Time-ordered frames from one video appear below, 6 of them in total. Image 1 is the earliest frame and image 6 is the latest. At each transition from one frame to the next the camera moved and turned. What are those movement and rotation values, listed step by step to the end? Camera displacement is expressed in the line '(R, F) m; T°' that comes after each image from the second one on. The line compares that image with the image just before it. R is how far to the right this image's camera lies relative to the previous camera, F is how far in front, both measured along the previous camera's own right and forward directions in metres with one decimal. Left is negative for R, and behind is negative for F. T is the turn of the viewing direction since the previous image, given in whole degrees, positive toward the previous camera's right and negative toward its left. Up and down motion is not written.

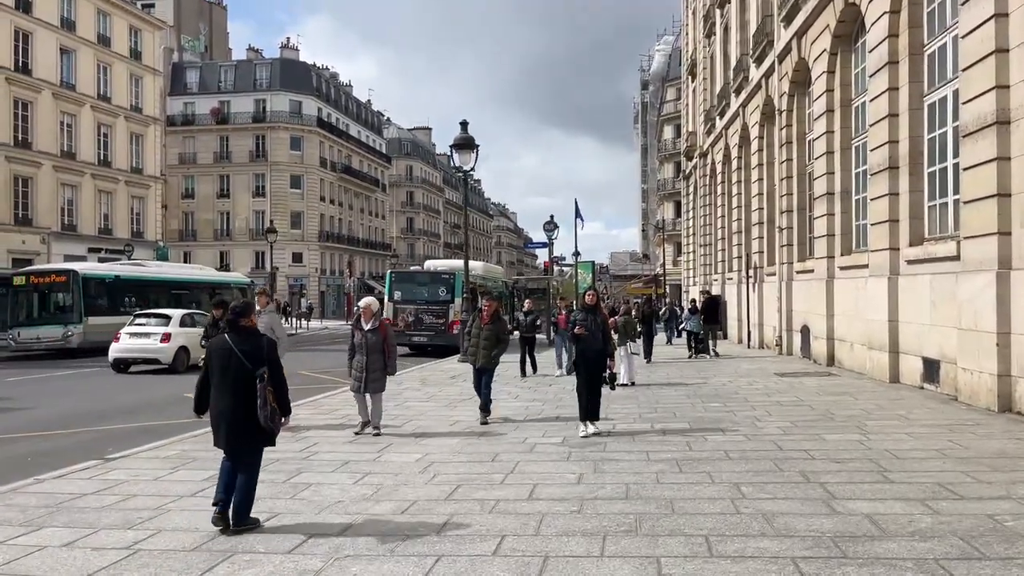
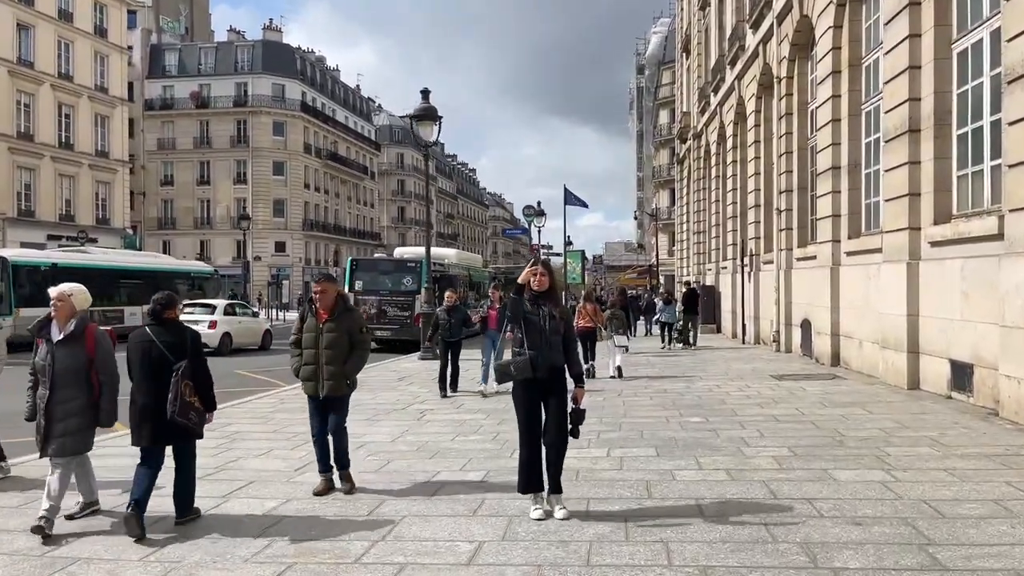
(+0.8, +2.3) m; 0°
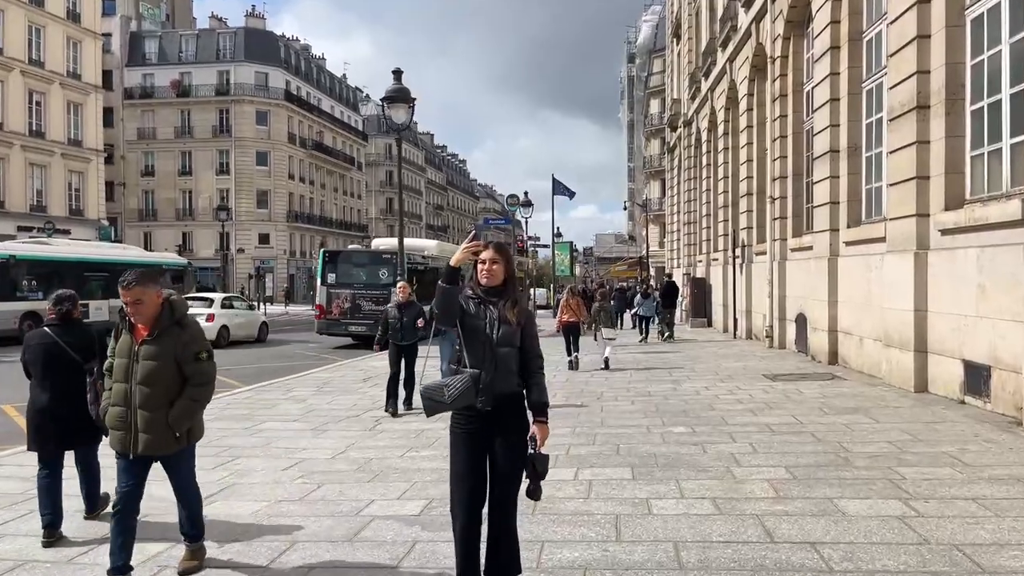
(+0.3, +1.1) m; +1°
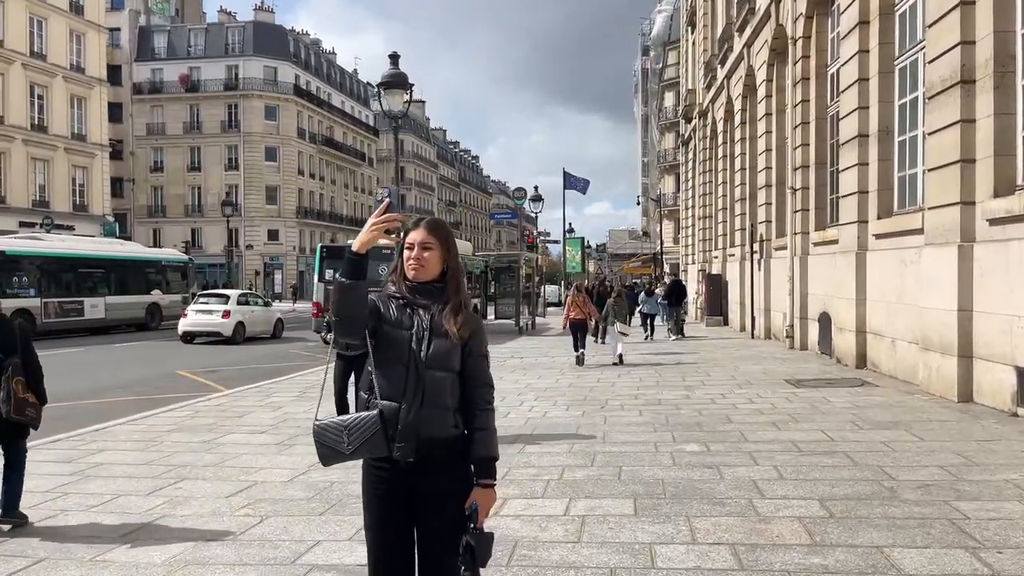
(+0.2, +1.1) m; -1°
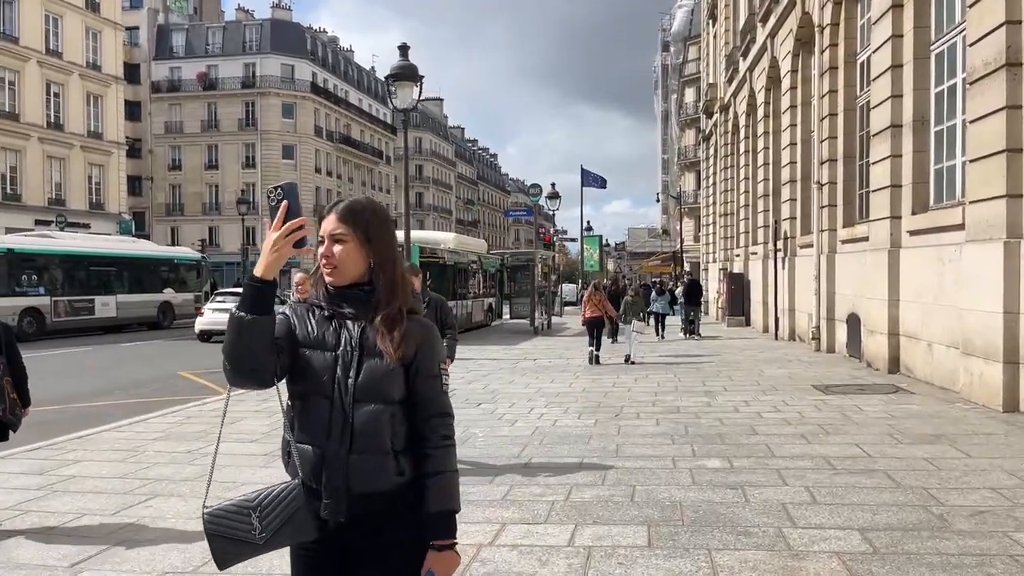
(+0.1, +0.6) m; -1°
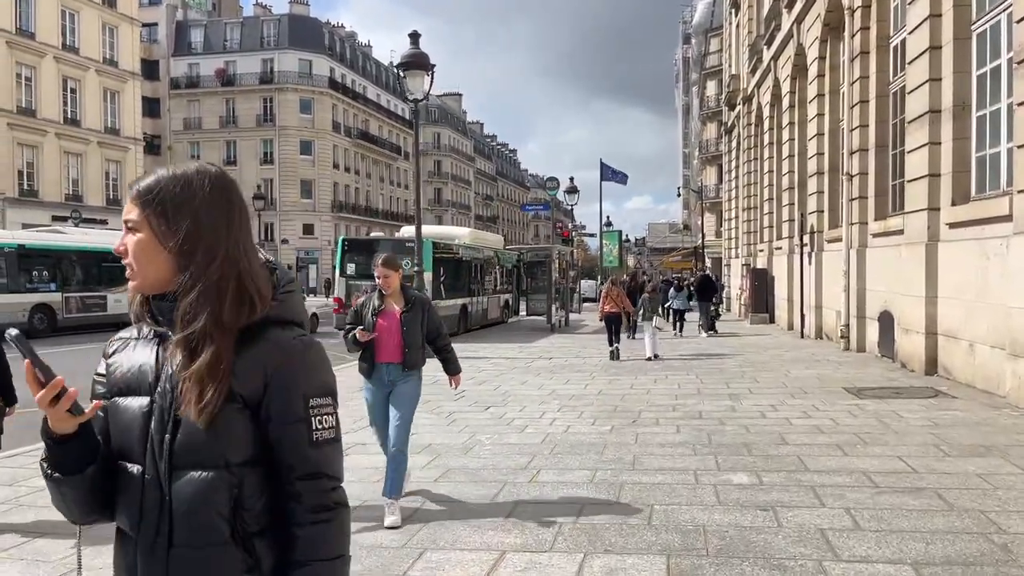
(+0.1, +0.6) m; -1°
